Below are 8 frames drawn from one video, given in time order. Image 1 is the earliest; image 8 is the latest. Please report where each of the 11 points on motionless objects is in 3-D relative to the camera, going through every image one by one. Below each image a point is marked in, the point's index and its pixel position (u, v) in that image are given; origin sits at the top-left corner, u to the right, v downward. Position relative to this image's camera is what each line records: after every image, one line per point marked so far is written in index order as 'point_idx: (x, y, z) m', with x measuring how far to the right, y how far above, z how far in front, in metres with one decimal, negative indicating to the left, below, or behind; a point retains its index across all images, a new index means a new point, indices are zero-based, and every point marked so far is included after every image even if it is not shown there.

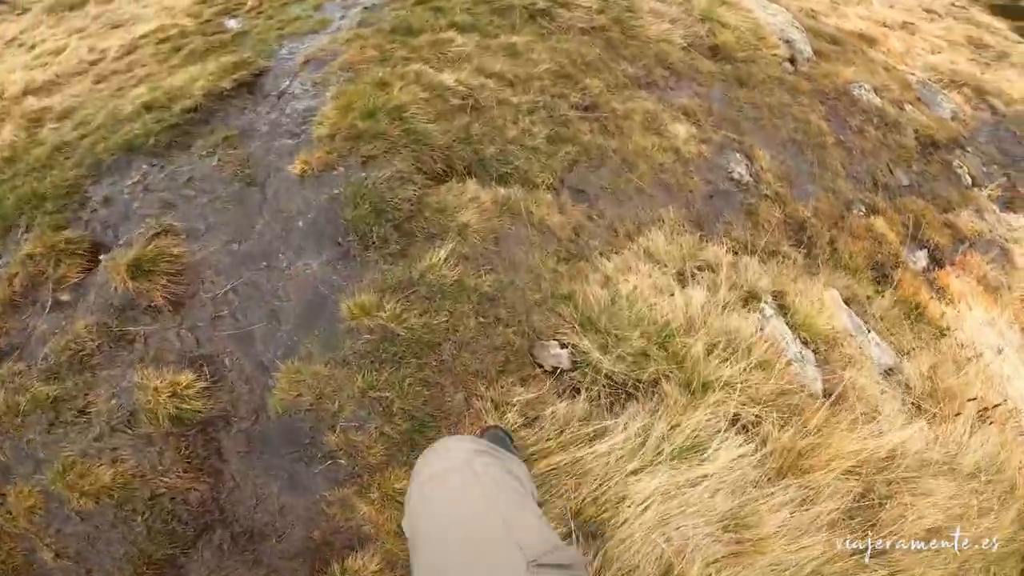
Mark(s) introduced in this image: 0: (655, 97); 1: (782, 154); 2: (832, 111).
0: (+2.5, +3.1, +6.4) m
1: (+4.8, +2.2, +6.6) m
2: (+6.2, +3.5, +7.2) m
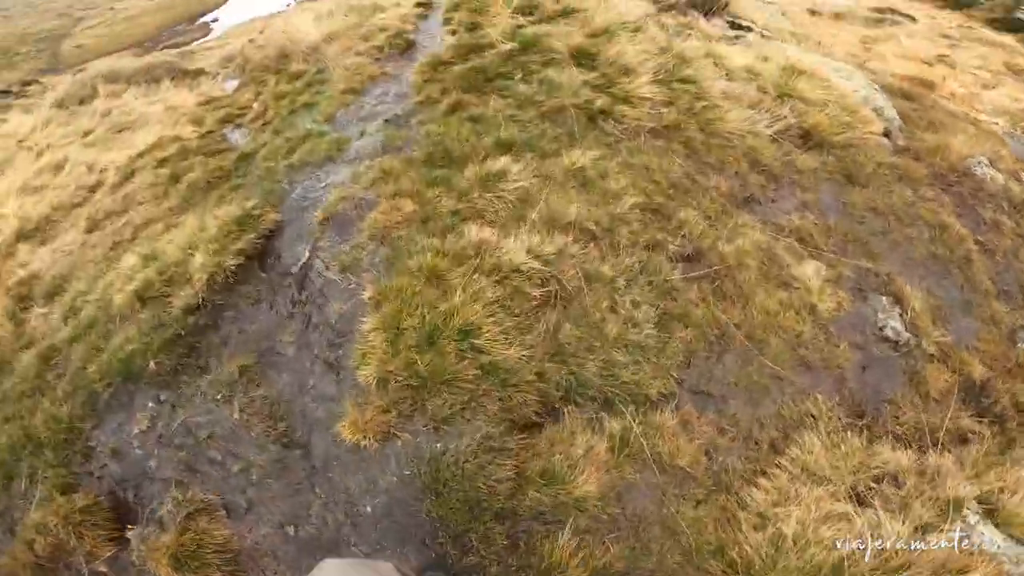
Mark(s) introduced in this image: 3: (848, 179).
0: (+3.4, +0.9, +5.1) m
1: (+5.8, +0.1, +5.3) m
2: (+7.1, +1.4, +5.9) m
3: (+5.1, +1.6, +5.7) m
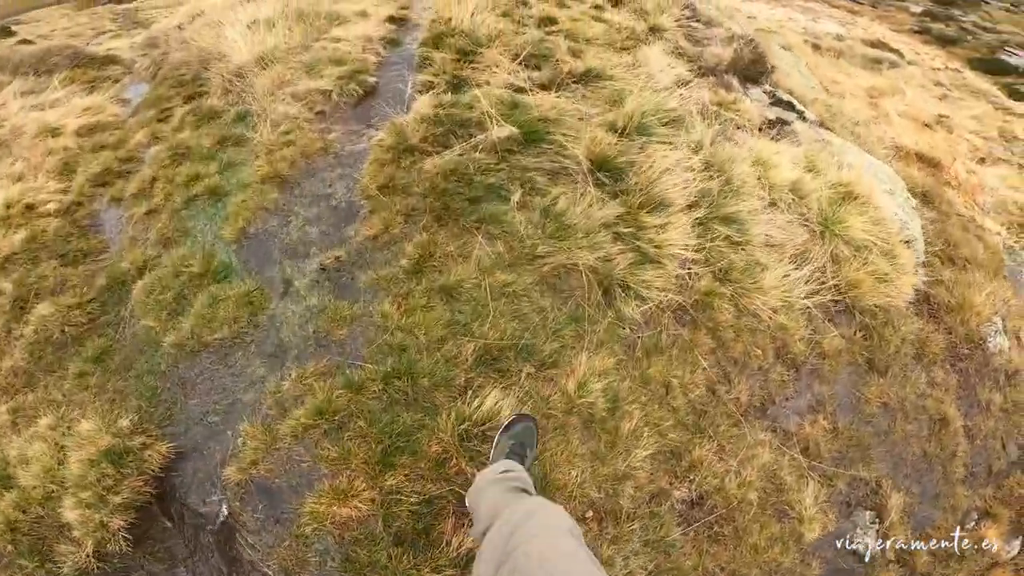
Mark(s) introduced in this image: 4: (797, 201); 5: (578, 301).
0: (+3.1, -1.8, +4.6) m
1: (+5.4, -2.7, +5.2) m
2: (+6.7, -1.3, +5.7) m
3: (+4.8, -1.0, +5.2) m
4: (+3.9, +1.1, +5.2) m
5: (+0.8, -0.2, +4.1) m
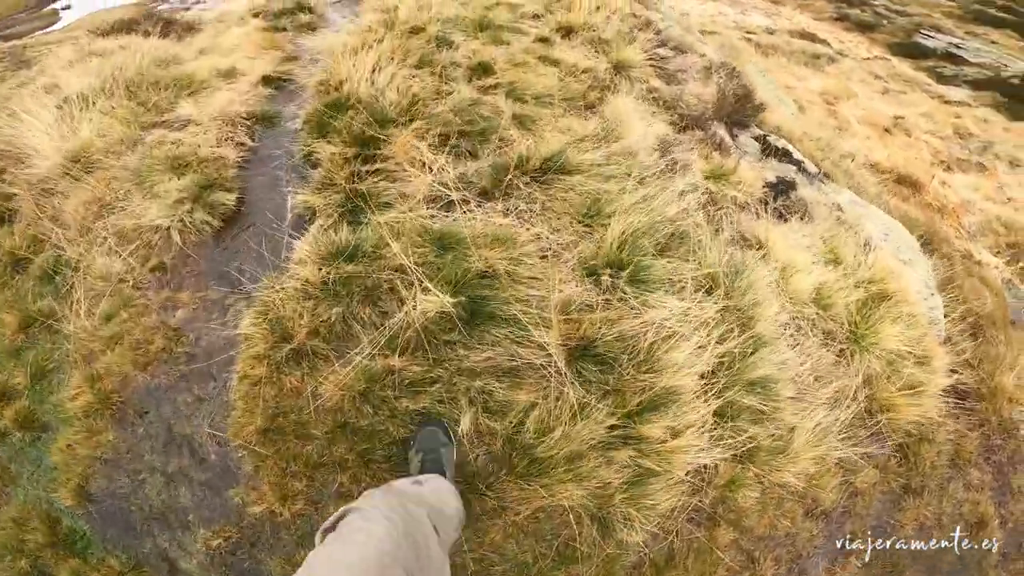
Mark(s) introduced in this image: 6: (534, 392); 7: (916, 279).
0: (+3.0, -3.4, +3.9) m
1: (+5.4, -3.9, +4.8) m
2: (+6.5, -2.3, +5.1) m
3: (+4.6, -2.4, +4.5) m
4: (+3.4, -0.3, +4.2) m
5: (+0.5, -2.2, +3.2) m
6: (+0.2, -0.9, +3.3) m
7: (+5.2, +0.2, +4.8) m
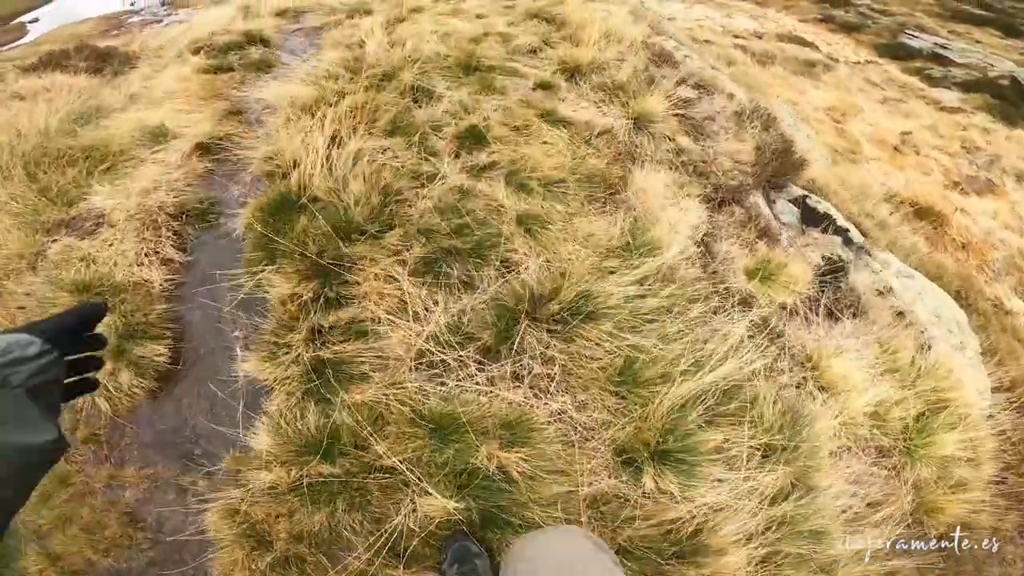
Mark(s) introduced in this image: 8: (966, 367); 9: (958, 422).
0: (+3.3, -4.5, +3.8) m
1: (+5.7, -4.8, +4.8) m
2: (+6.7, -3.2, +4.9) m
3: (+4.9, -3.4, +4.3) m
4: (+3.6, -1.4, +3.8) m
5: (+0.8, -3.6, +3.0) m
6: (+0.4, -2.3, +2.9) m
7: (+5.3, -0.8, +4.4) m
8: (+5.0, -0.8, +4.3) m
9: (+4.6, -1.3, +4.0) m
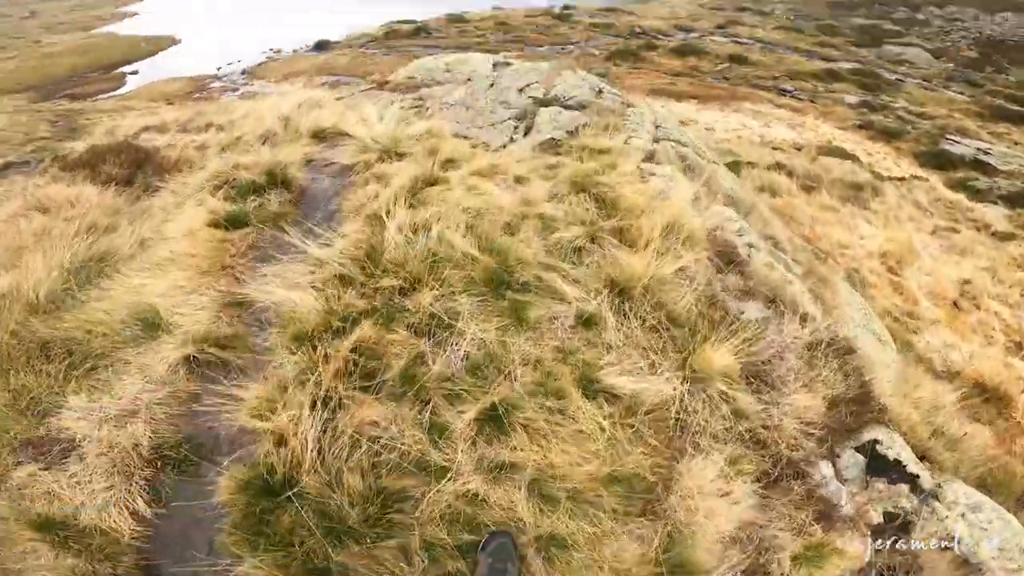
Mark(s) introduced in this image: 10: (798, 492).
0: (+3.0, -7.1, +3.6) m
1: (+5.4, -7.5, +4.5) m
2: (+6.6, -6.0, +4.5) m
3: (+4.7, -6.1, +4.0) m
4: (+3.5, -4.1, +3.3) m
5: (+0.6, -6.0, +2.8) m
6: (+0.3, -4.7, +2.6) m
7: (+5.3, -3.5, +3.9) m
8: (+5.1, -3.5, +3.8) m
9: (+4.6, -4.1, +3.5) m
10: (+2.5, -1.7, +3.4) m
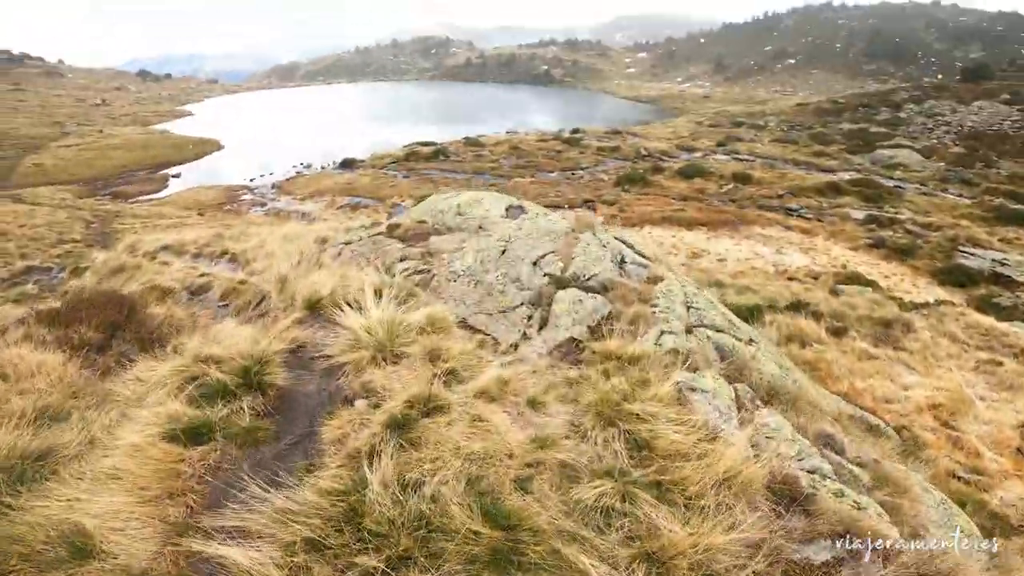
0: (+3.1, -8.8, +2.0) m
1: (+5.4, -9.4, +2.8) m
2: (+6.6, -7.9, +3.0) m
3: (+4.7, -7.8, +2.5) m
4: (+3.6, -5.8, +2.2) m
5: (+0.6, -7.6, +1.4) m
6: (+0.3, -6.2, +1.4) m
7: (+5.4, -5.3, +2.8) m
8: (+5.1, -5.3, +2.7) m
9: (+4.7, -5.8, +2.4) m
10: (+2.6, -3.5, +2.7) m
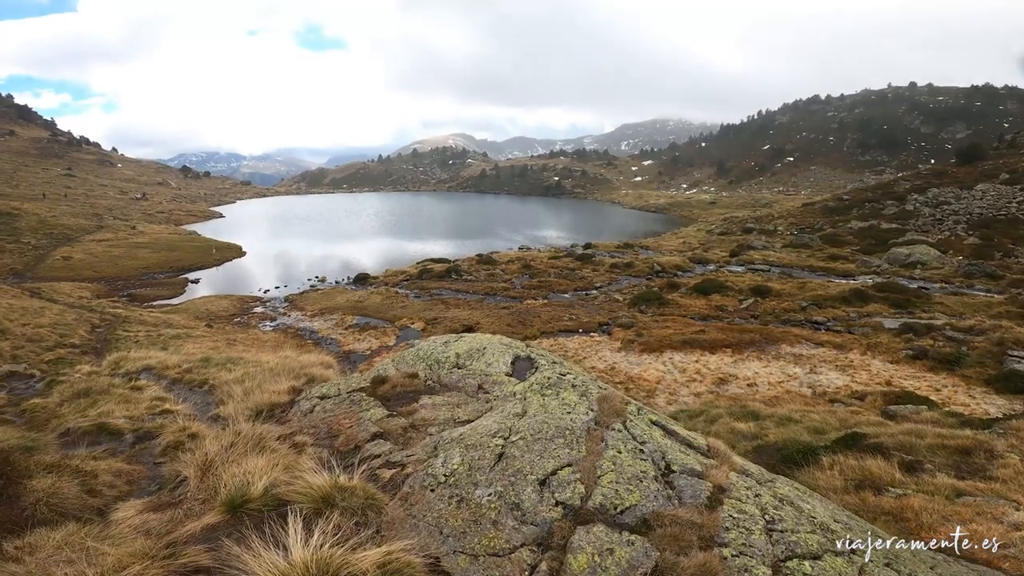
0: (+3.1, -10.0, -0.2) m
1: (+5.4, -10.7, +0.4) m
2: (+6.7, -9.3, +0.9) m
3: (+4.7, -9.1, +0.5) m
4: (+3.6, -7.0, +0.6) m
5: (+0.6, -8.7, -0.5) m
6: (+0.3, -7.3, -0.2) m
7: (+5.4, -6.7, +1.2) m
8: (+5.2, -6.7, +1.1) m
9: (+4.7, -7.1, +0.7) m
10: (+2.6, -4.9, +1.5) m
